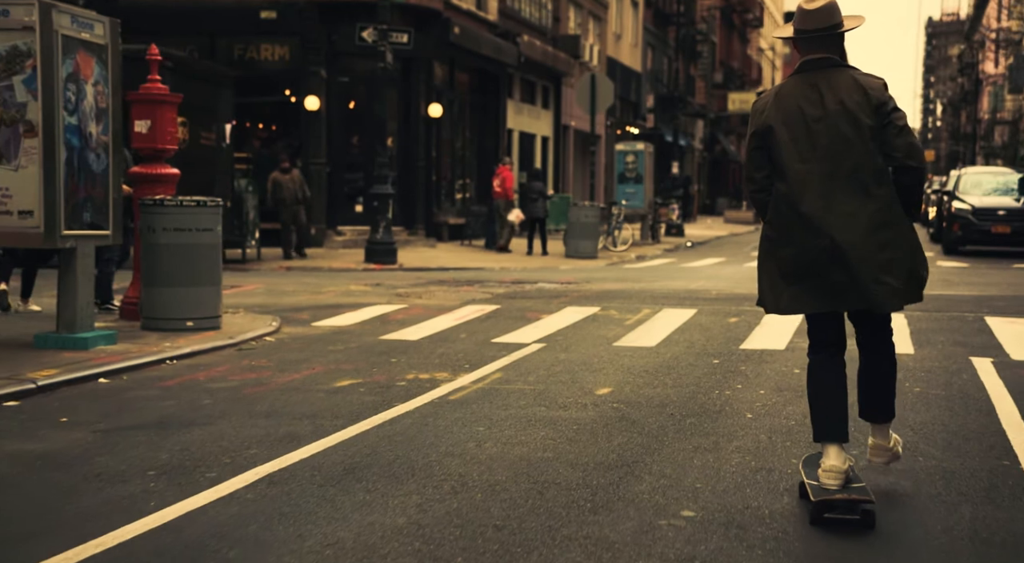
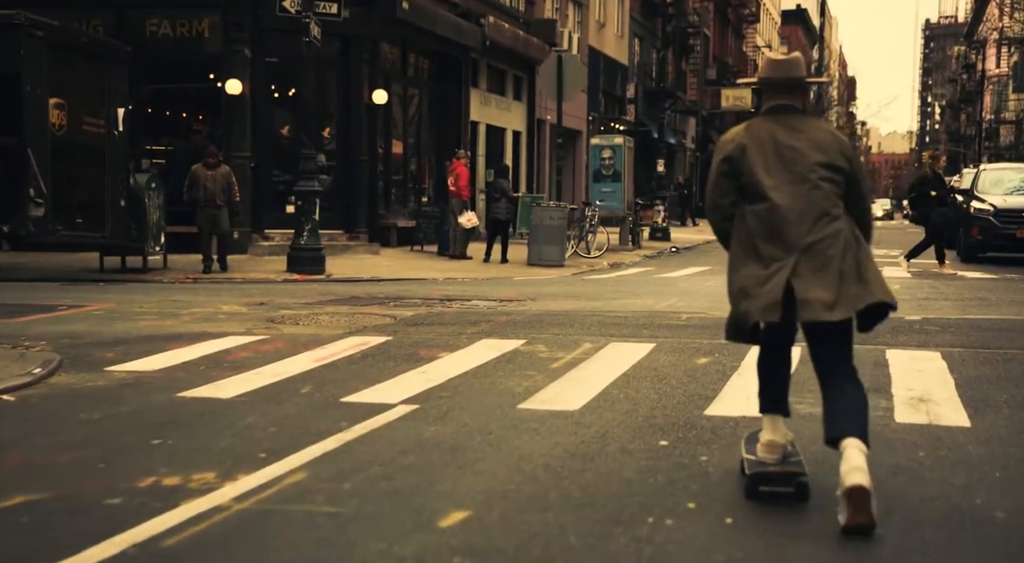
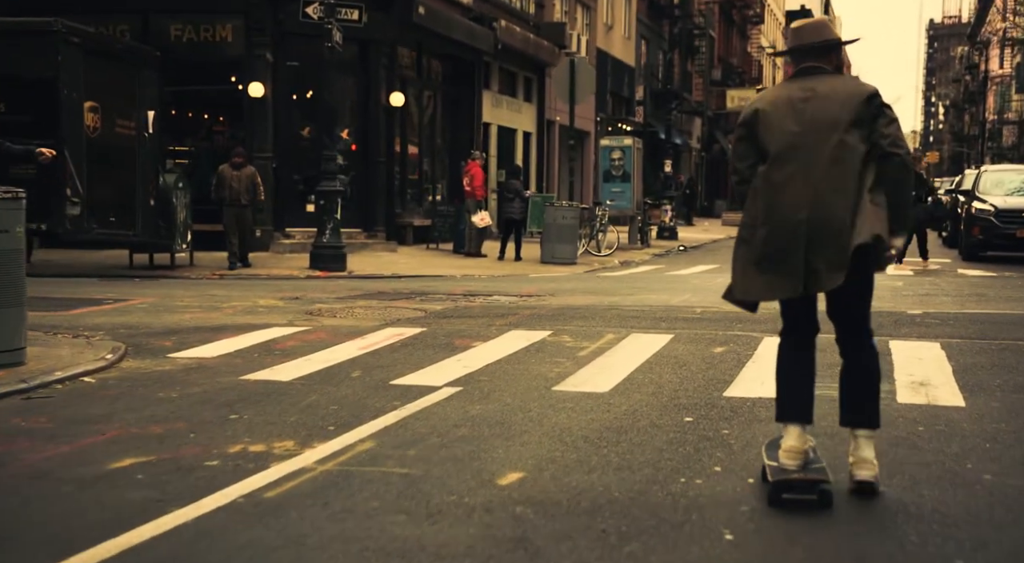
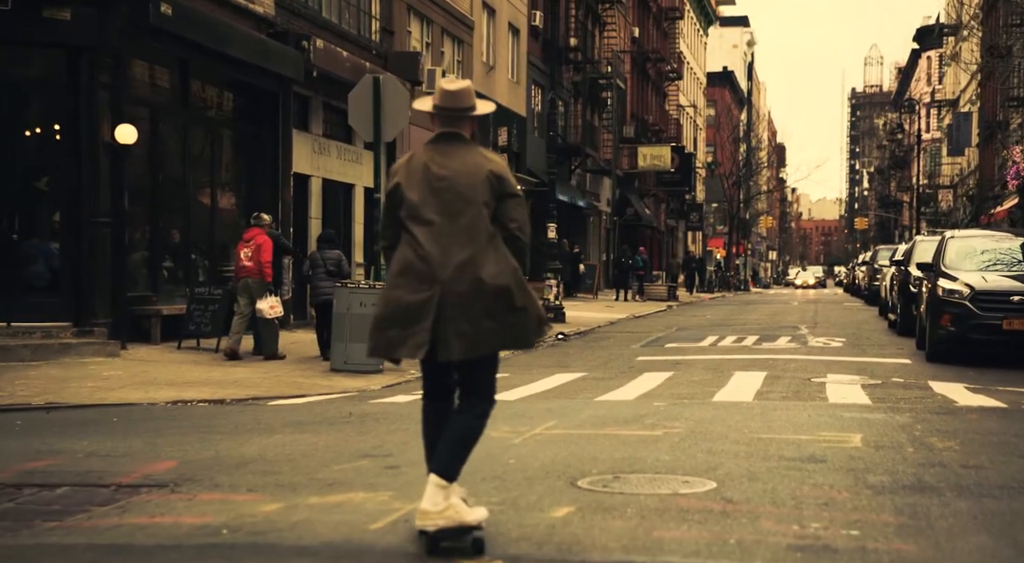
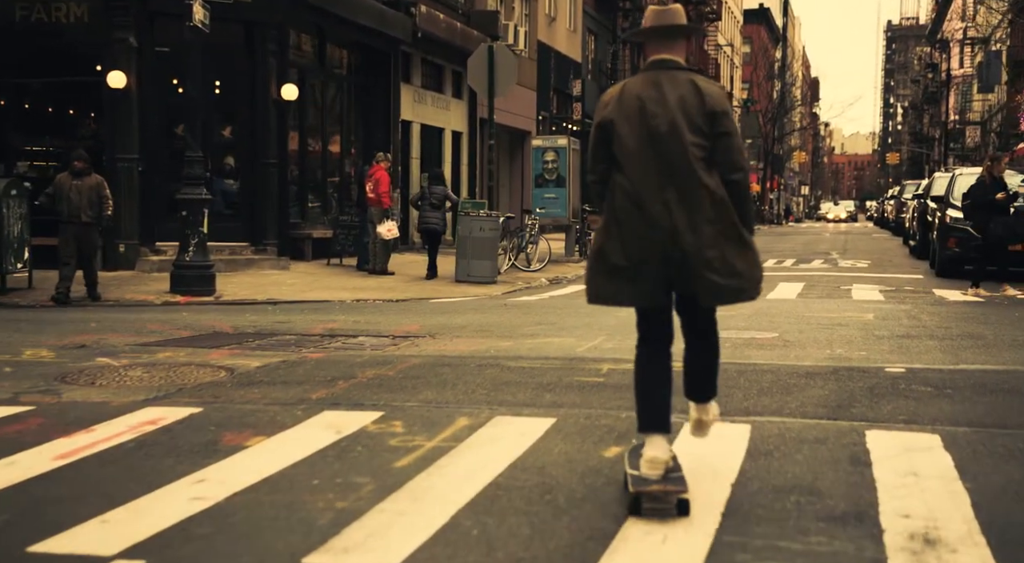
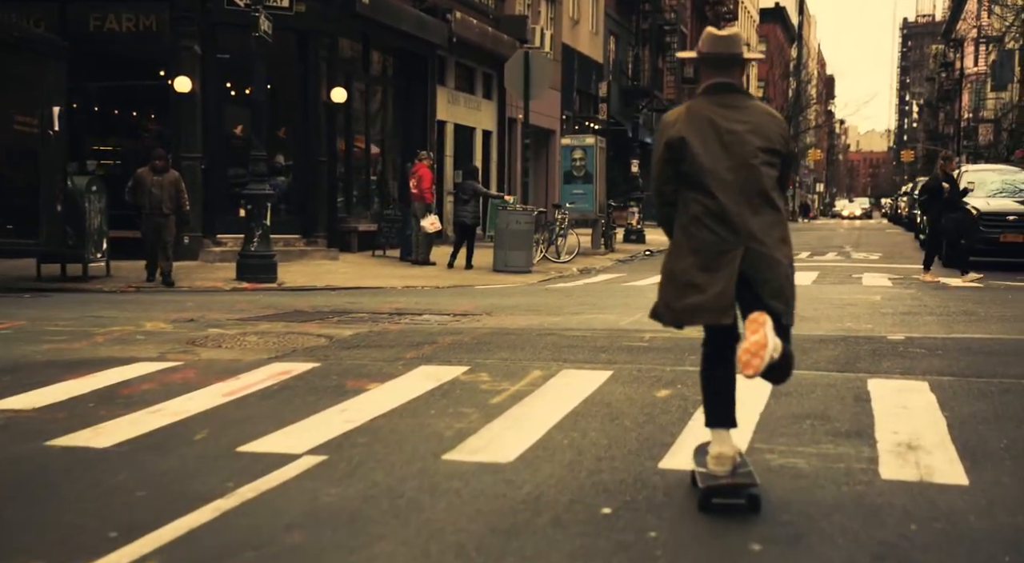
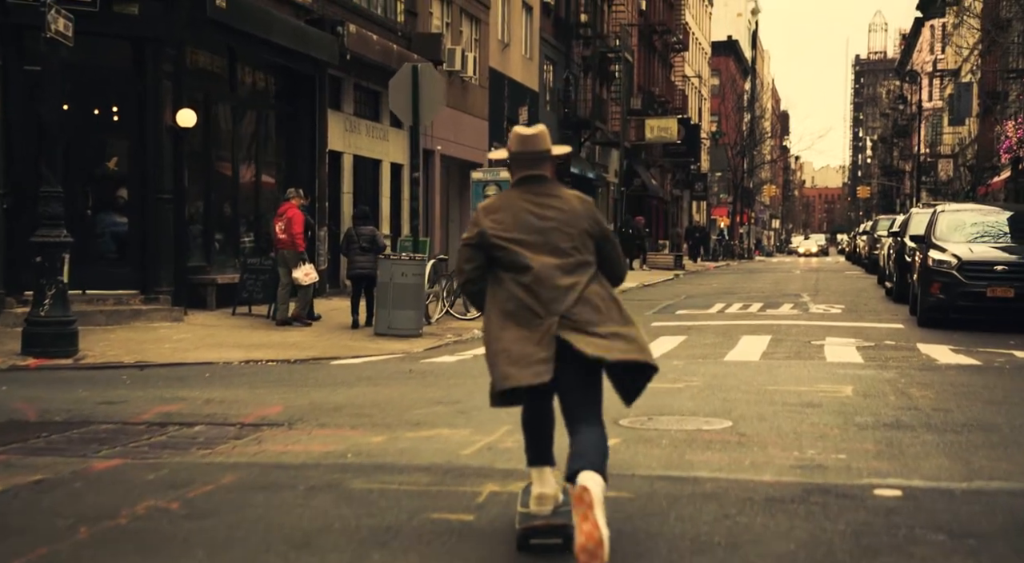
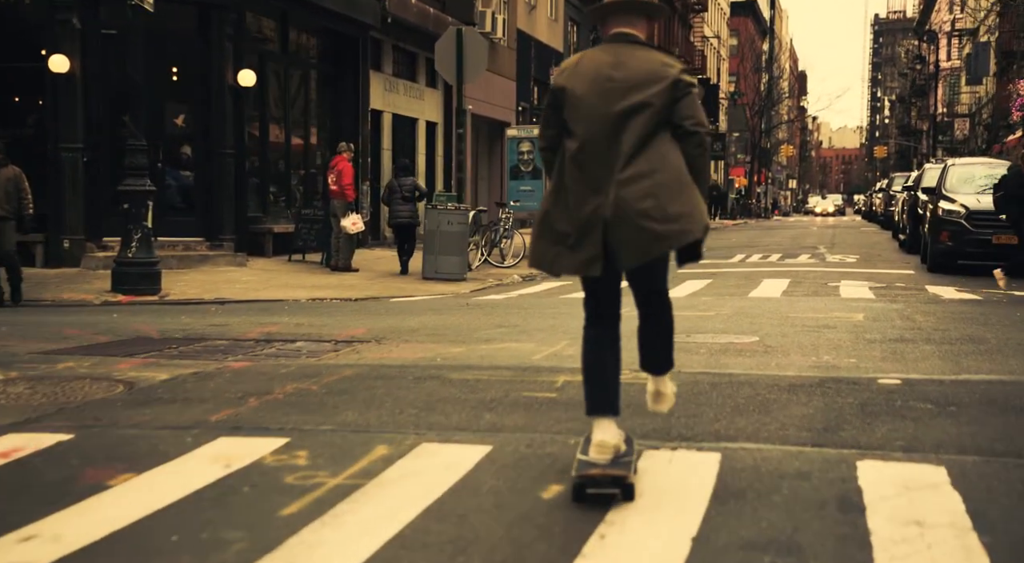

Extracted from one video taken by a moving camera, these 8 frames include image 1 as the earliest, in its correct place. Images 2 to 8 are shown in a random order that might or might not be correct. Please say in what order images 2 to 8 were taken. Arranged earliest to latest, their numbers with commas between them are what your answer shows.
3, 2, 6, 5, 8, 7, 4
